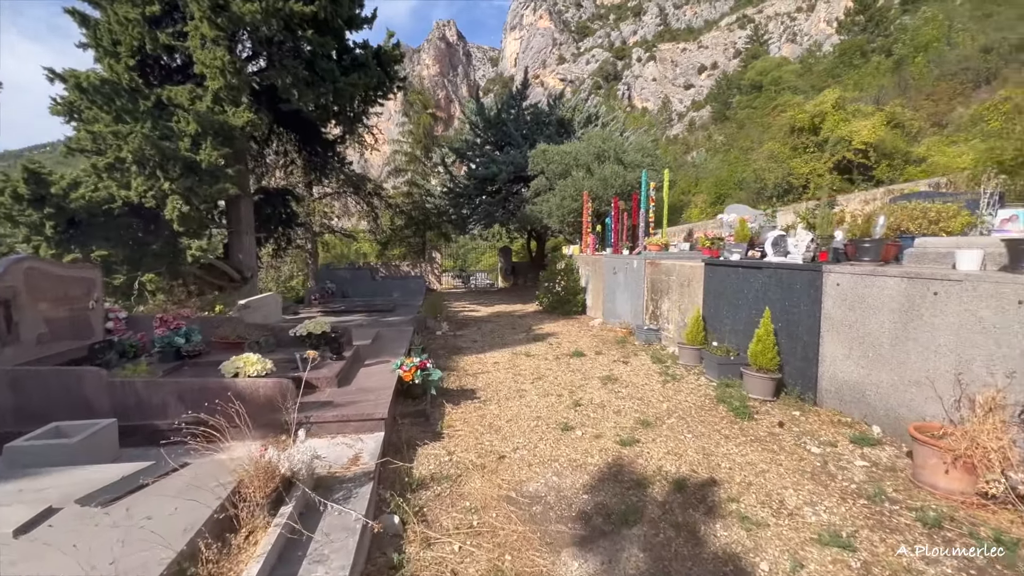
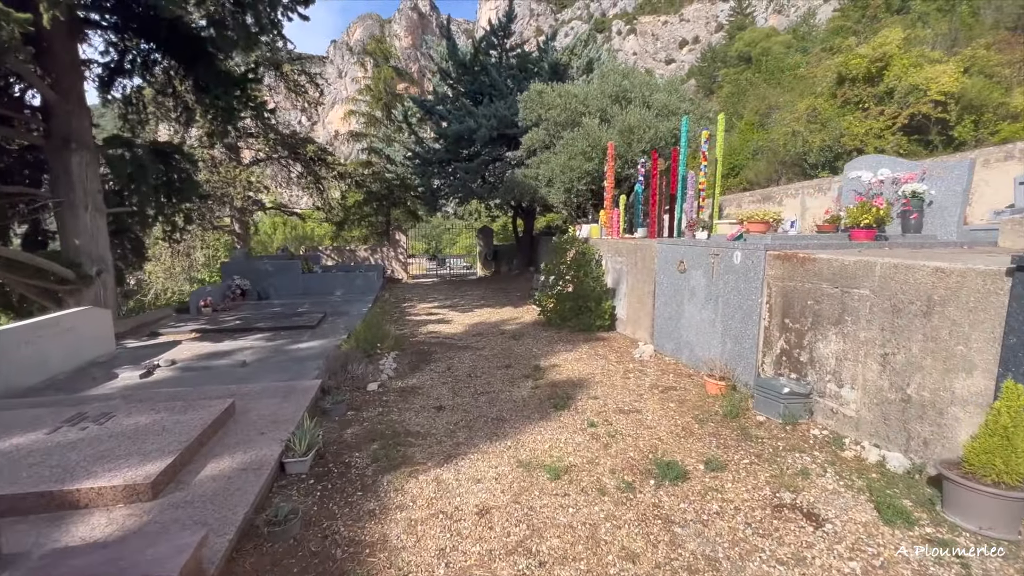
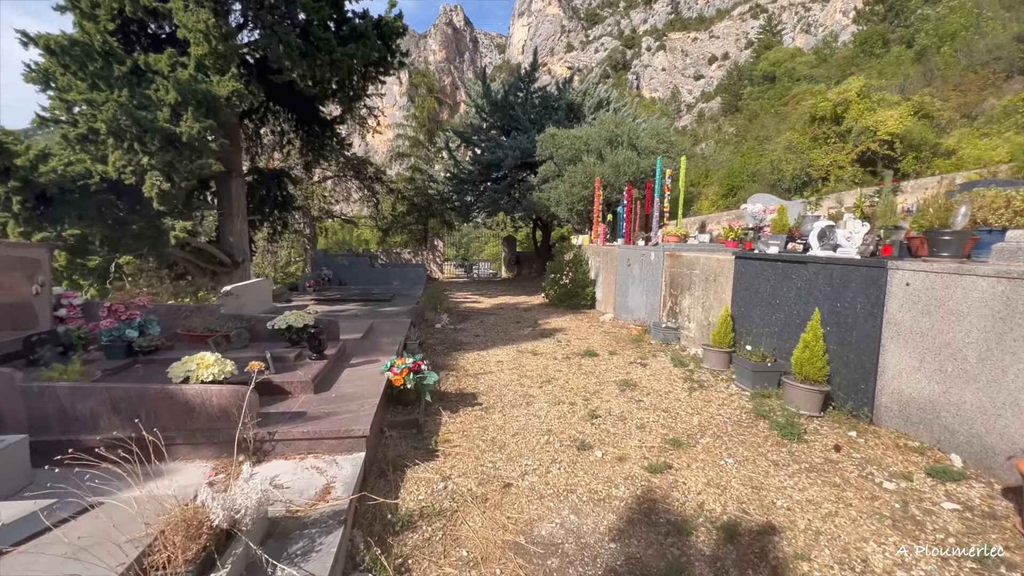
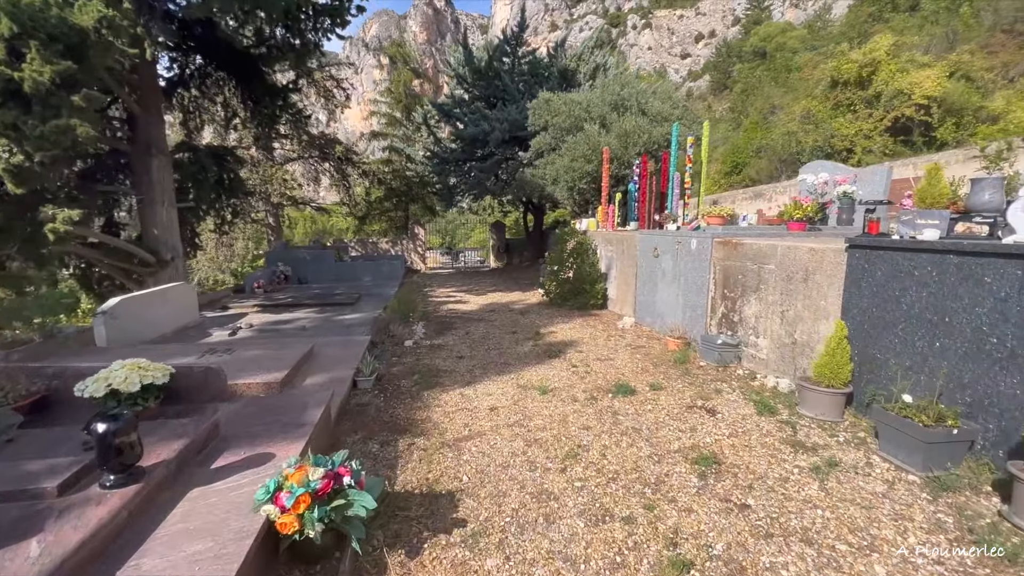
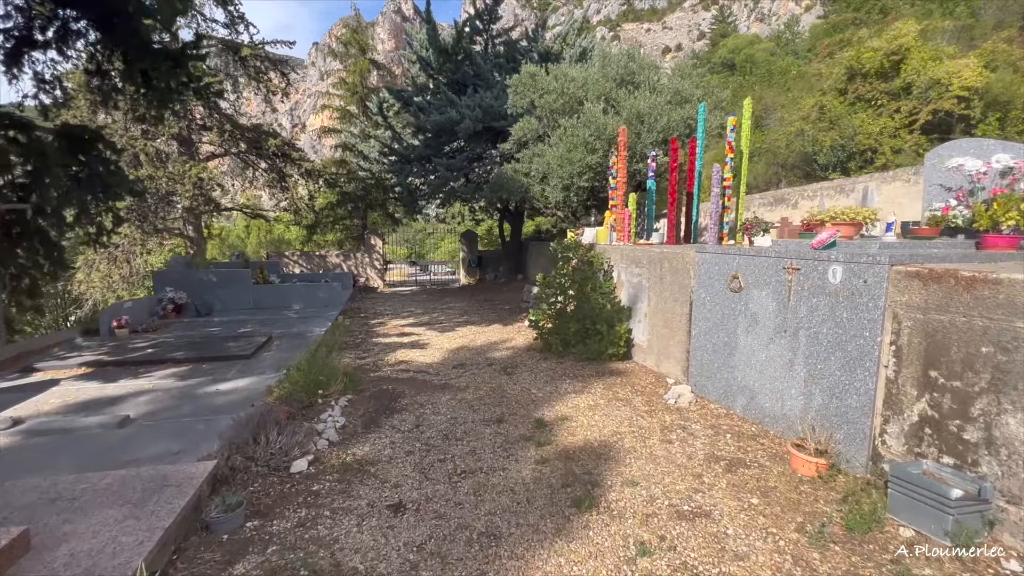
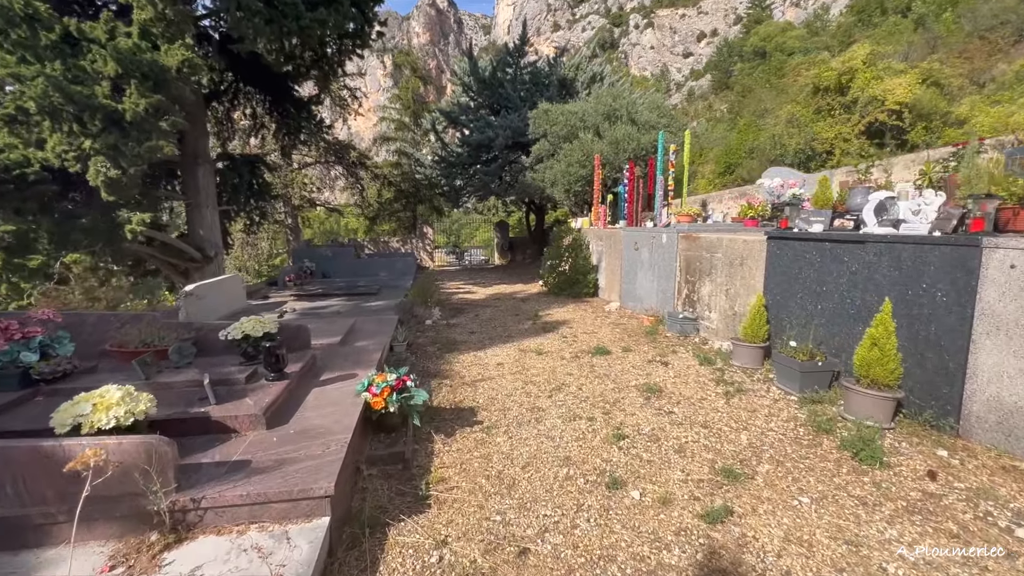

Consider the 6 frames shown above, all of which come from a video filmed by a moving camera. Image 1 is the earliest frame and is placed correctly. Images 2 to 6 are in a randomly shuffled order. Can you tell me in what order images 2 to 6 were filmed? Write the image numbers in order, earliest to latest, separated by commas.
3, 6, 4, 2, 5
